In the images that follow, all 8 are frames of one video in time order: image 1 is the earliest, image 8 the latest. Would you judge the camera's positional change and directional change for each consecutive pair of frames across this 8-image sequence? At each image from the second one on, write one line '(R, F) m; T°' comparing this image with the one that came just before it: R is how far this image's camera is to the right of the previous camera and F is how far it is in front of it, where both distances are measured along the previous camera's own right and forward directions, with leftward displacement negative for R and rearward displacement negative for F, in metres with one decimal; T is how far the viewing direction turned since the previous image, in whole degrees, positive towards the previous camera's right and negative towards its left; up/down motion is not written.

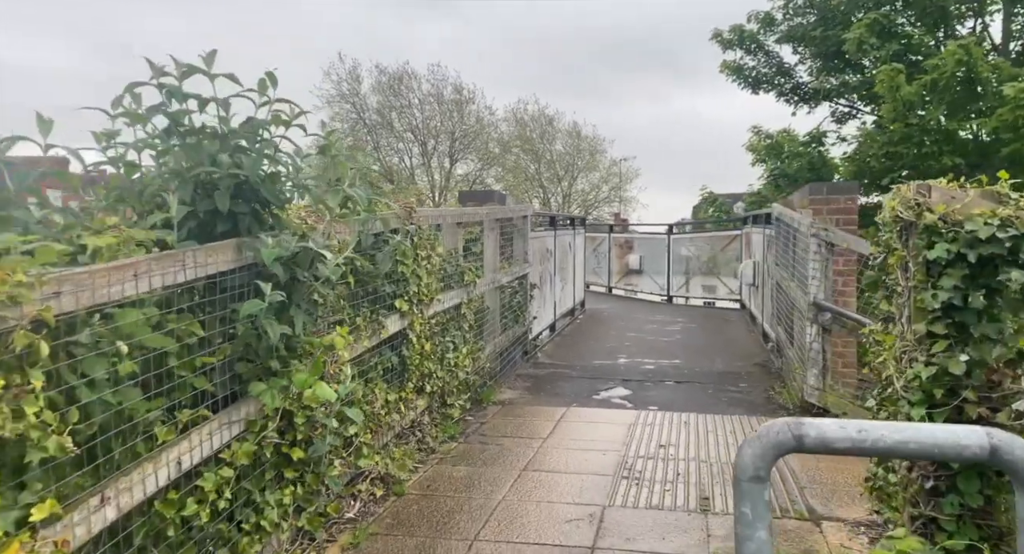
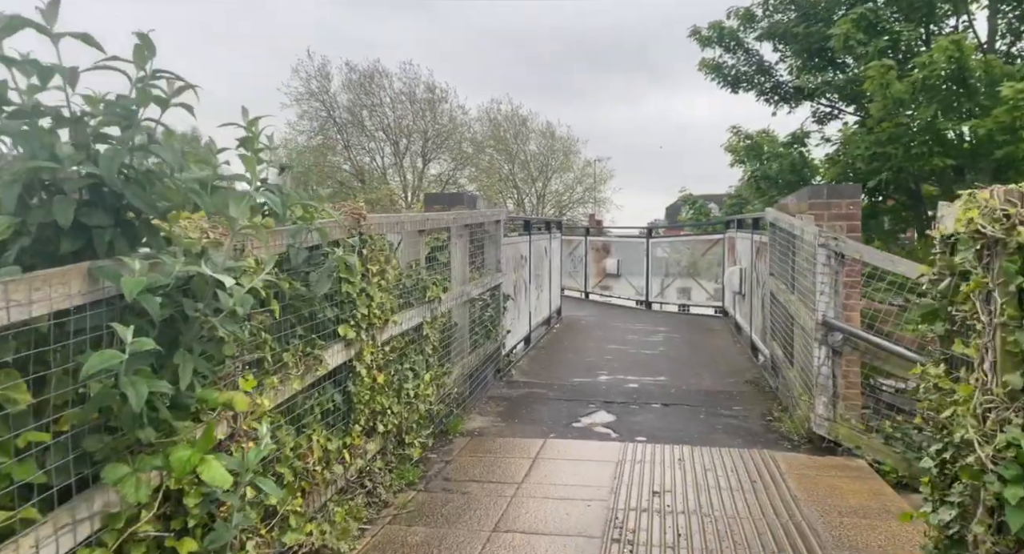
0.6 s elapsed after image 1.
(0.0, +0.6) m; +2°
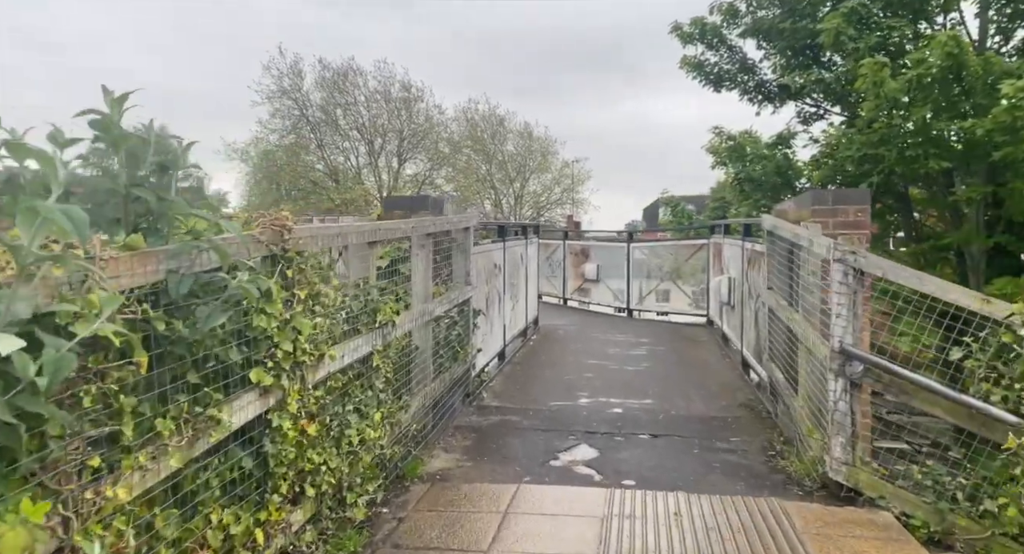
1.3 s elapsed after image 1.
(+0.1, +0.7) m; +2°
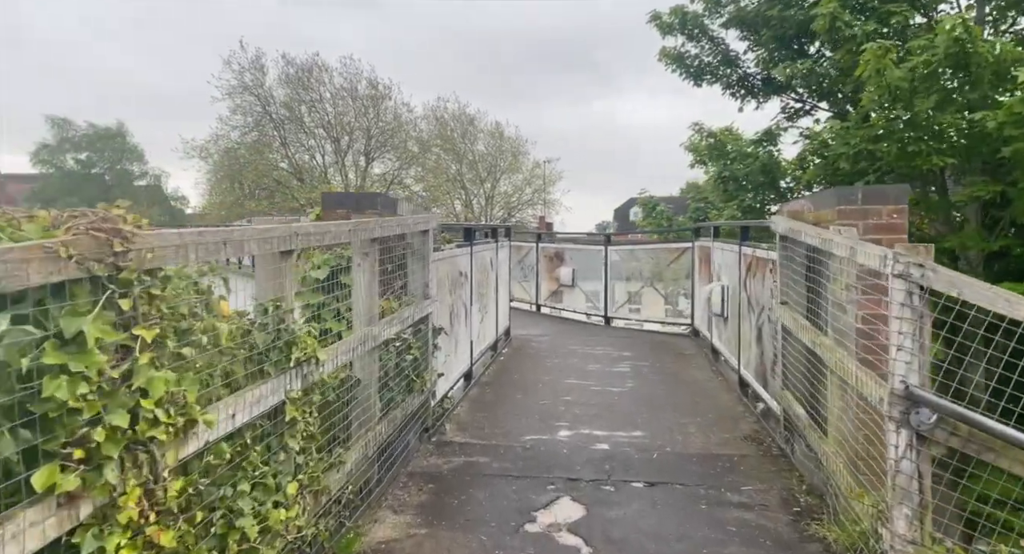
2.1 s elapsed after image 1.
(0.0, +0.9) m; +2°
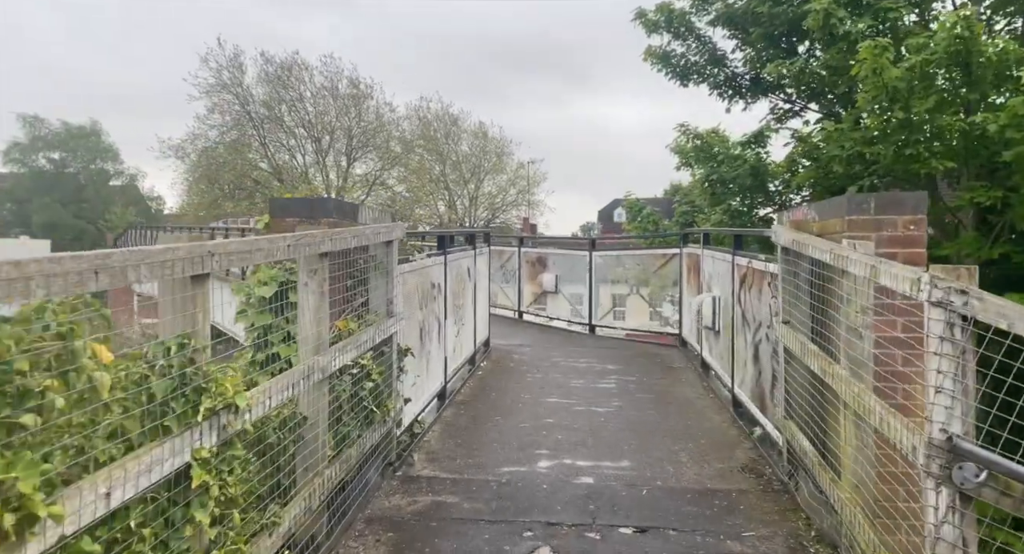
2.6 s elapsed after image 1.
(+0.1, +0.5) m; +1°
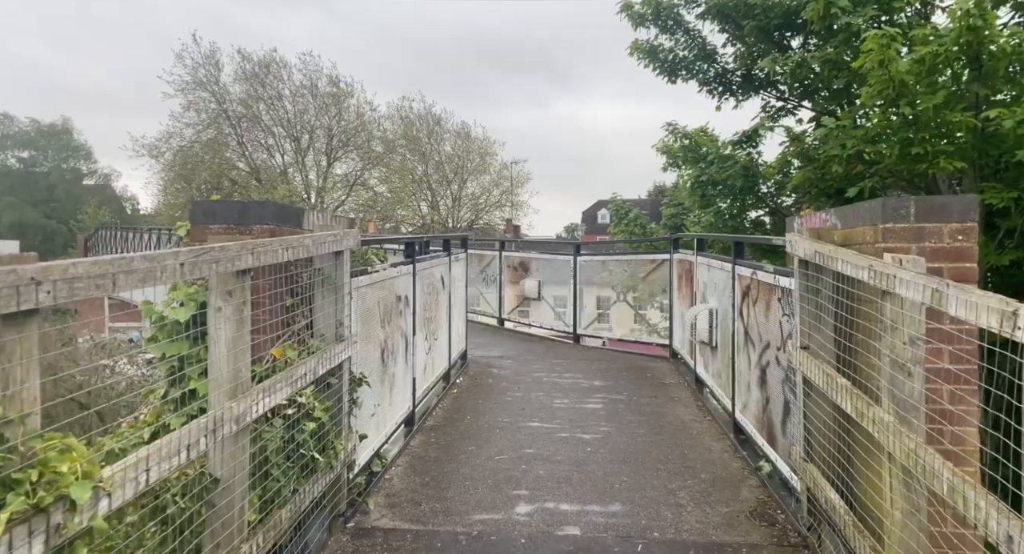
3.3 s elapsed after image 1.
(+0.1, +0.7) m; +1°
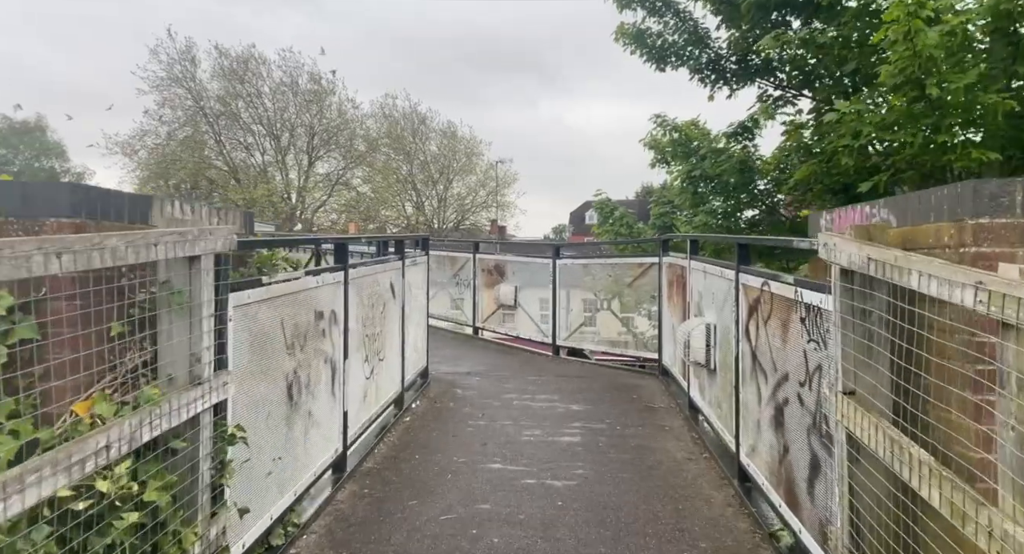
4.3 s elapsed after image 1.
(+0.2, +1.1) m; +1°
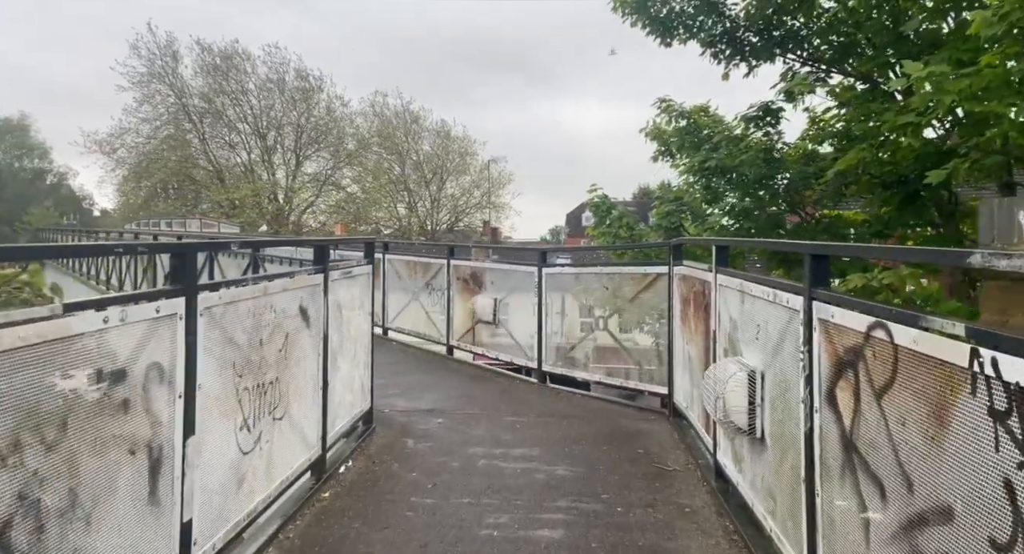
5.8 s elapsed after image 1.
(+0.2, +1.7) m; 0°
